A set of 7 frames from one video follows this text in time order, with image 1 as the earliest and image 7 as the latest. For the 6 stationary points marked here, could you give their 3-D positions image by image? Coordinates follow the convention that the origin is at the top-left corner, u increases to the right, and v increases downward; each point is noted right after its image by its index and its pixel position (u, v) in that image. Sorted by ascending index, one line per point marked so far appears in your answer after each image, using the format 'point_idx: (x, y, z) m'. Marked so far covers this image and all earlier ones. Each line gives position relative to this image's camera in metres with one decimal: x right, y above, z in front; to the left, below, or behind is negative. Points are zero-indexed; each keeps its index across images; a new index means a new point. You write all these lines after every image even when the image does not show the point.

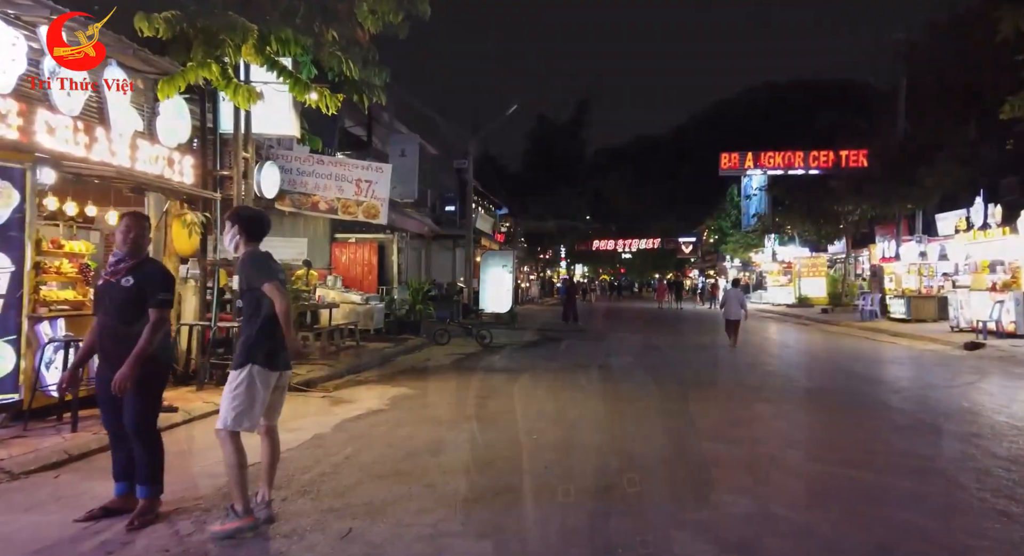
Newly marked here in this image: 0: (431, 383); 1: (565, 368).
0: (-1.5, -1.9, +11.7) m
1: (+1.1, -2.0, +13.6) m
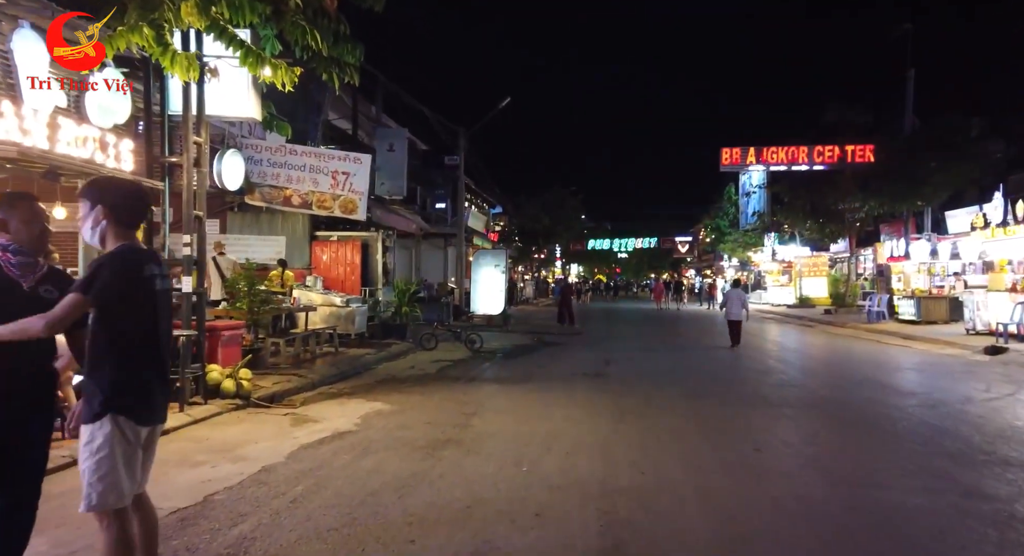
0: (-1.7, -2.0, +10.6) m
1: (+1.0, -2.0, +12.5) m
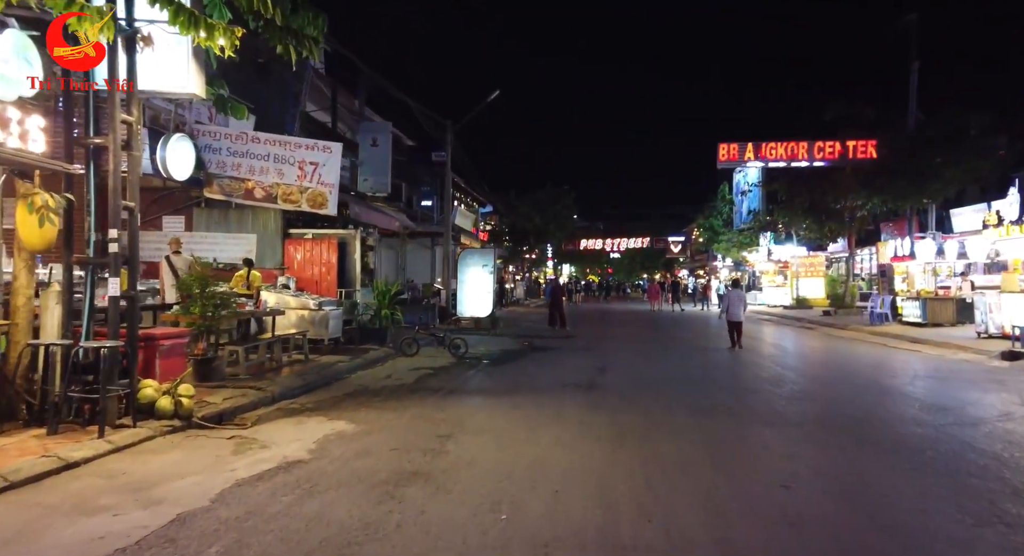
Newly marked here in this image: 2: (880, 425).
0: (-1.9, -2.0, +9.4) m
1: (+0.7, -2.0, +11.3) m
2: (+4.8, -1.9, +8.2) m
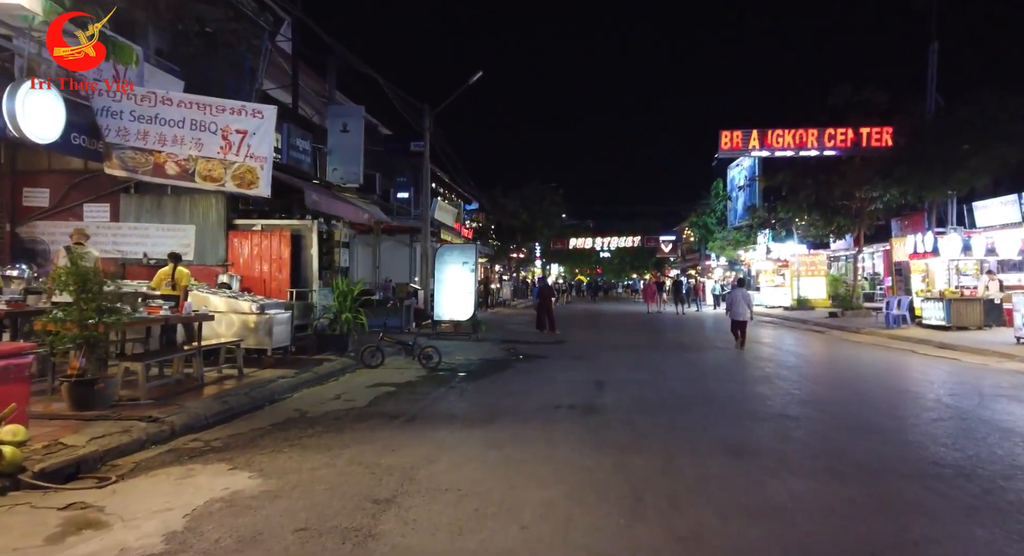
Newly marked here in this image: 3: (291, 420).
0: (-2.2, -1.9, +7.0) m
1: (+0.4, -1.9, +9.0) m
2: (+4.5, -1.9, +5.9) m
3: (-2.9, -1.9, +8.5) m
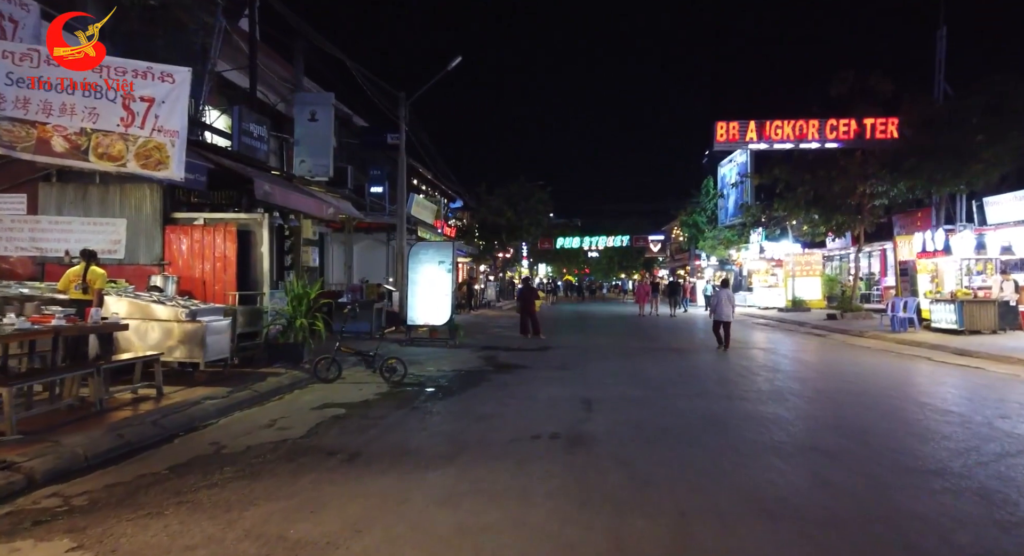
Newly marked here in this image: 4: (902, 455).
0: (-2.5, -1.9, +5.2) m
1: (0.0, -2.0, +7.2) m
2: (+4.2, -1.9, +4.3) m
3: (-3.3, -1.9, +6.7) m
4: (+4.3, -1.9, +6.9) m
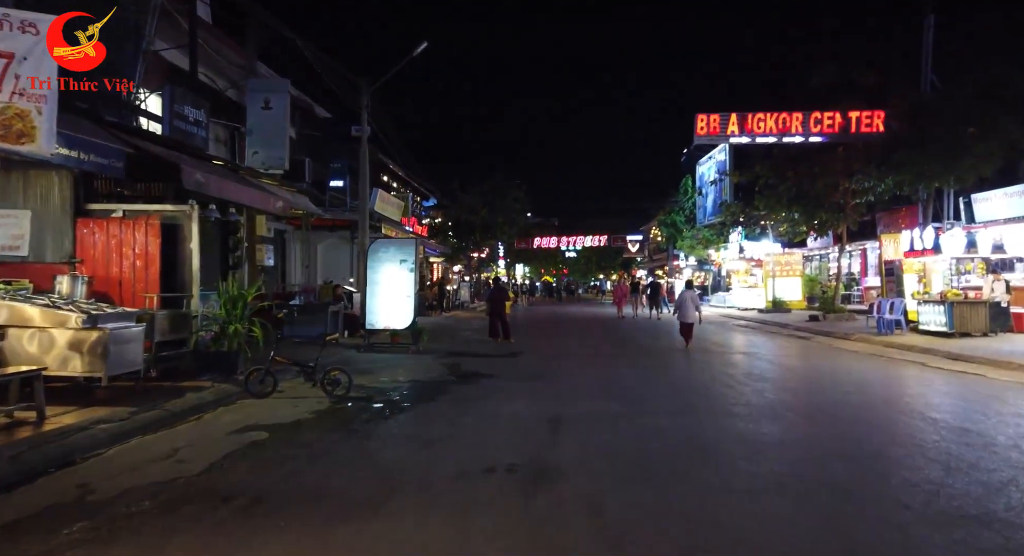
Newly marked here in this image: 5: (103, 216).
0: (-3.0, -1.9, +3.7) m
1: (-0.5, -2.0, +5.9) m
2: (+3.8, -1.9, +3.1) m
3: (-3.8, -1.9, +5.2) m
4: (+3.8, -1.9, +5.7) m
5: (-7.8, +1.2, +12.1) m
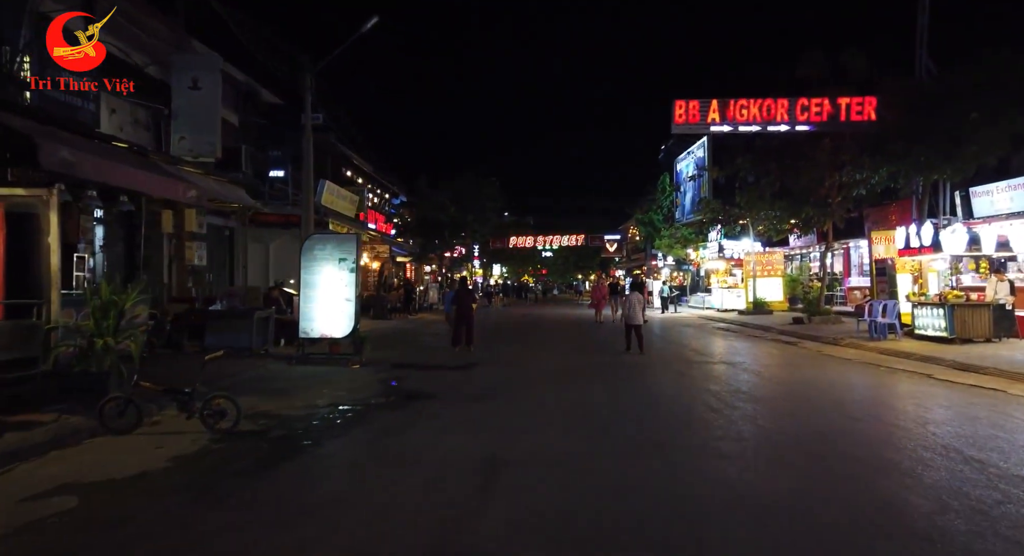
0: (-3.6, -2.0, +1.5) m
1: (-1.2, -2.0, +3.7) m
2: (+3.1, -1.9, +1.1) m
3: (-4.5, -2.0, +3.0) m
4: (+3.1, -2.0, +3.7) m
5: (-8.7, +1.1, +9.8) m
